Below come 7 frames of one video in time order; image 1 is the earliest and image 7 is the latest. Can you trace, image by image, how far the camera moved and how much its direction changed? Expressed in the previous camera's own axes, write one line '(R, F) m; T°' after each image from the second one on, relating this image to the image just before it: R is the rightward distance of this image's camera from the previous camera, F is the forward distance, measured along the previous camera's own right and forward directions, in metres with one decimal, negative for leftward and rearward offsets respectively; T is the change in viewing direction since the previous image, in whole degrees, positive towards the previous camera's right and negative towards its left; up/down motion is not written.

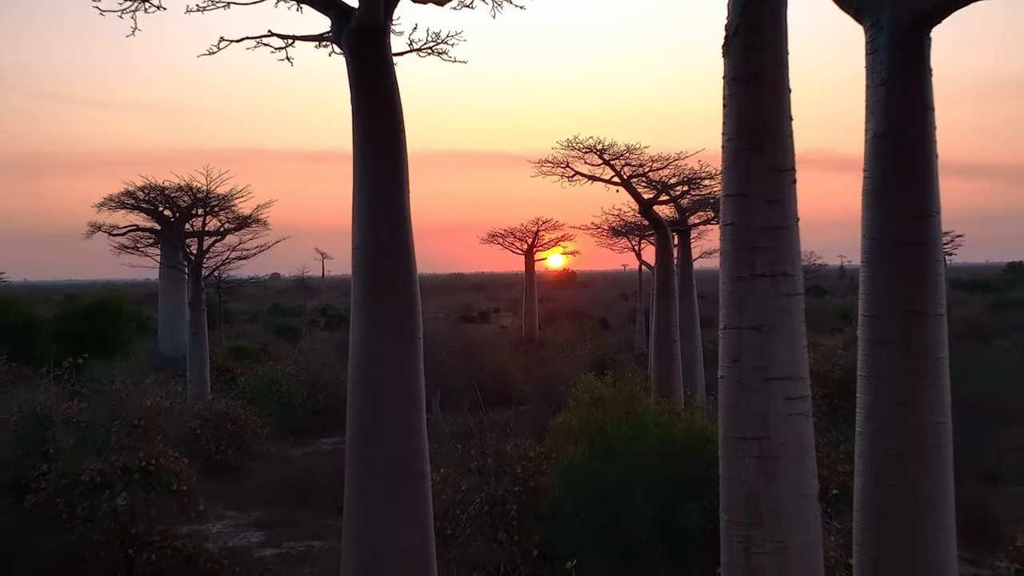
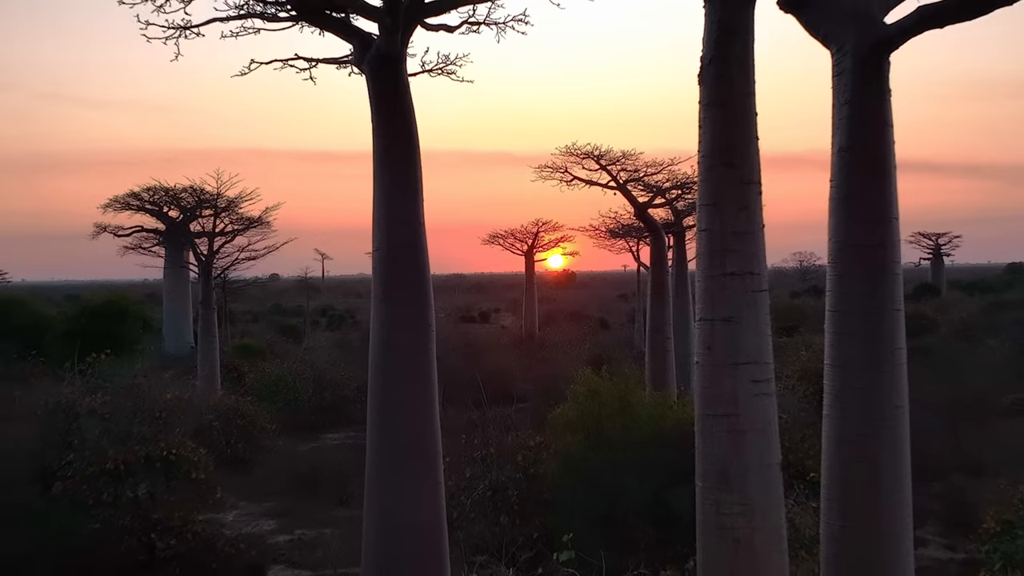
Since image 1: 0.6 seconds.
(0.0, -0.4) m; 0°
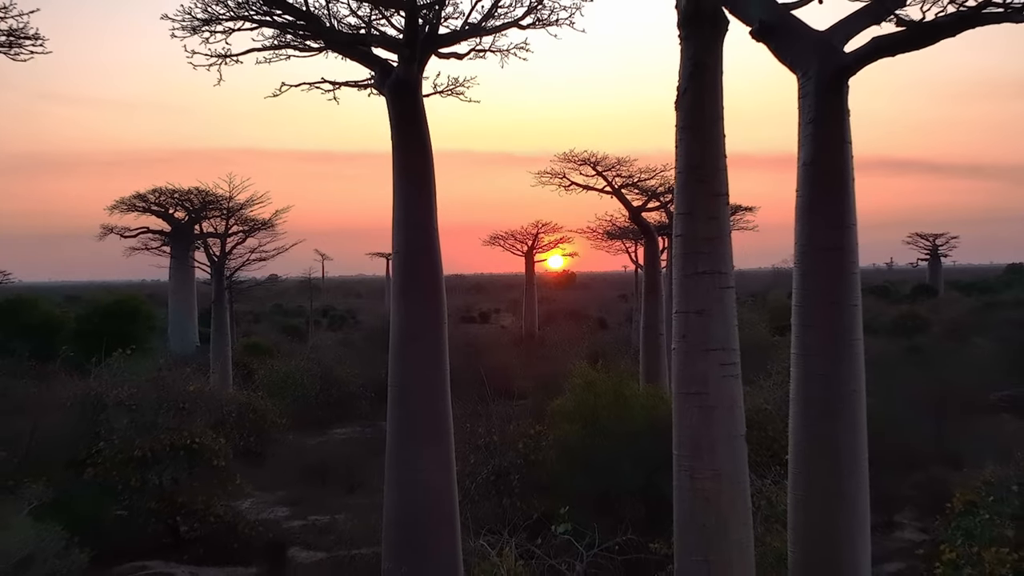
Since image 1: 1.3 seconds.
(0.0, -0.5) m; 0°
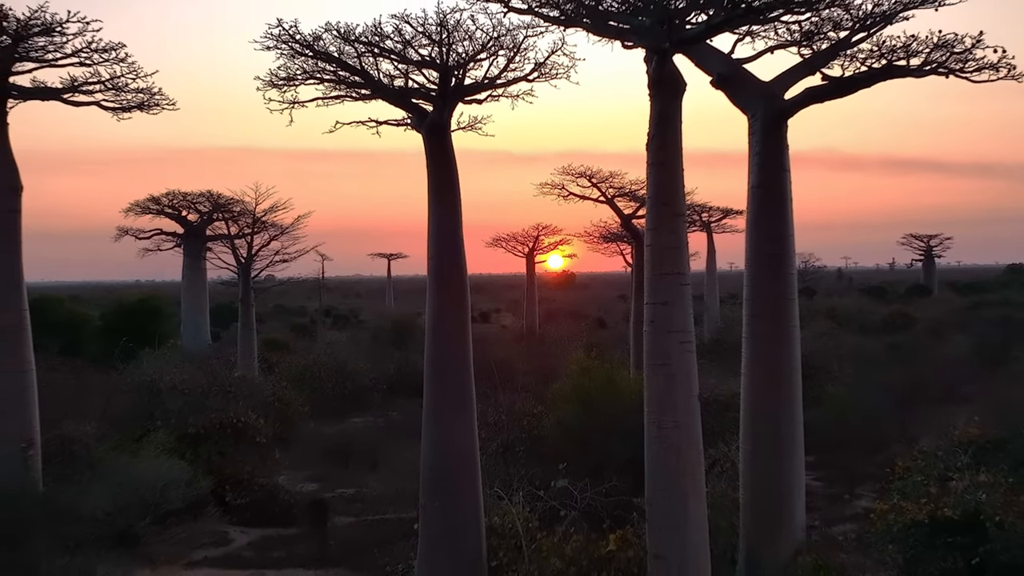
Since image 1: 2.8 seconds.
(-0.1, -1.1) m; 0°
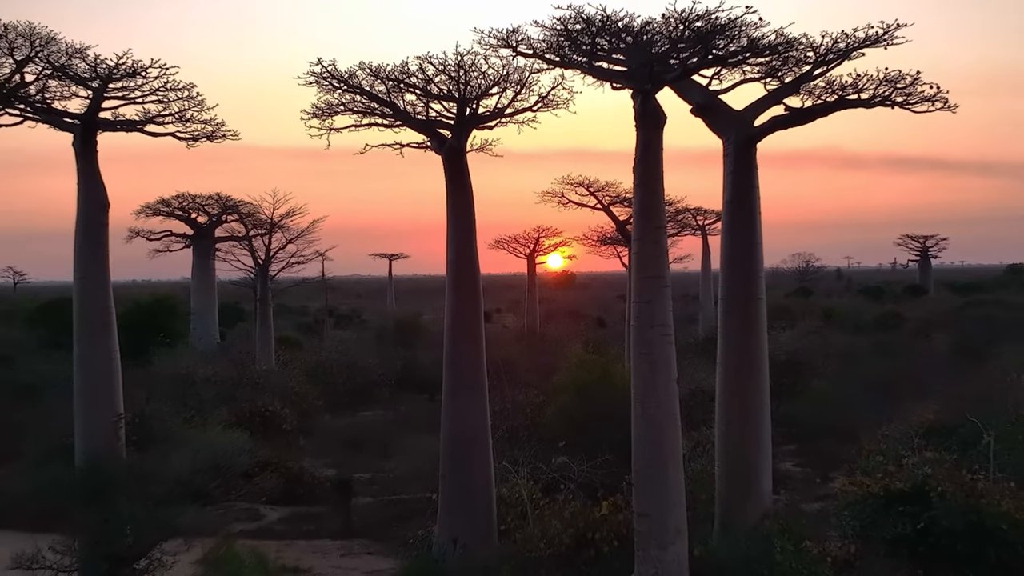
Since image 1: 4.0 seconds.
(-0.1, -0.8) m; 0°
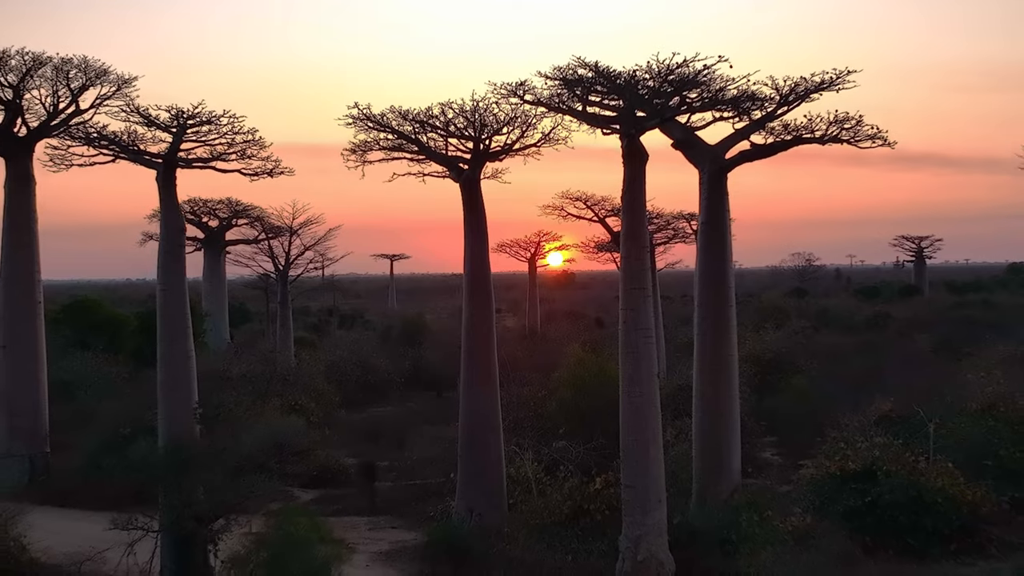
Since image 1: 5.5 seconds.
(-0.1, -1.1) m; 0°
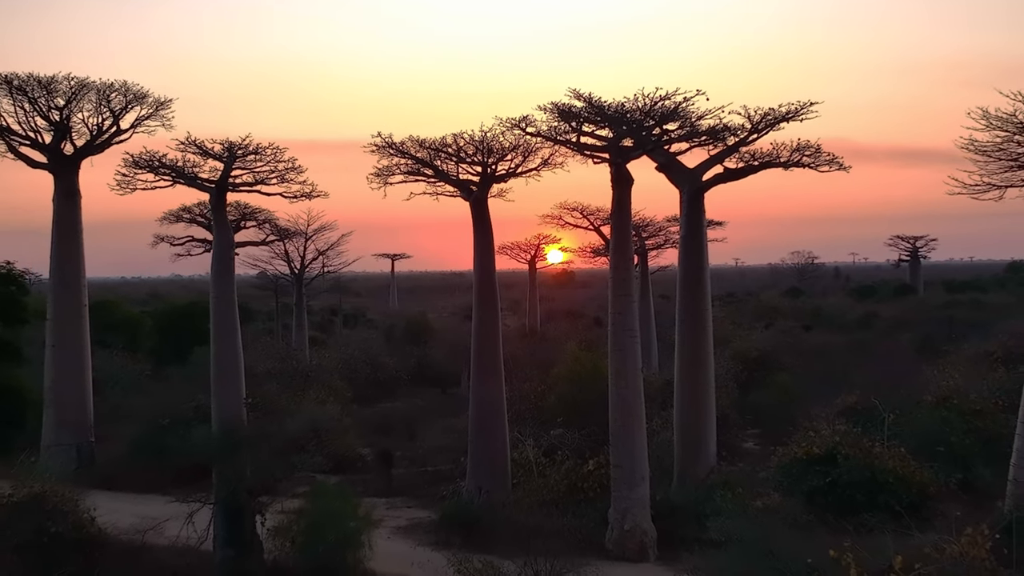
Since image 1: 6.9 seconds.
(0.0, -1.0) m; 0°
